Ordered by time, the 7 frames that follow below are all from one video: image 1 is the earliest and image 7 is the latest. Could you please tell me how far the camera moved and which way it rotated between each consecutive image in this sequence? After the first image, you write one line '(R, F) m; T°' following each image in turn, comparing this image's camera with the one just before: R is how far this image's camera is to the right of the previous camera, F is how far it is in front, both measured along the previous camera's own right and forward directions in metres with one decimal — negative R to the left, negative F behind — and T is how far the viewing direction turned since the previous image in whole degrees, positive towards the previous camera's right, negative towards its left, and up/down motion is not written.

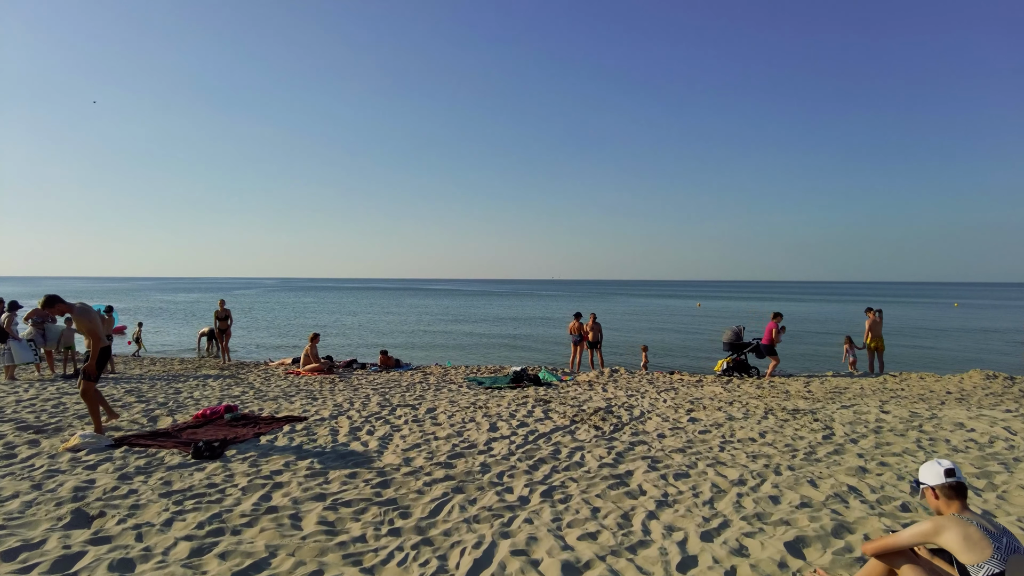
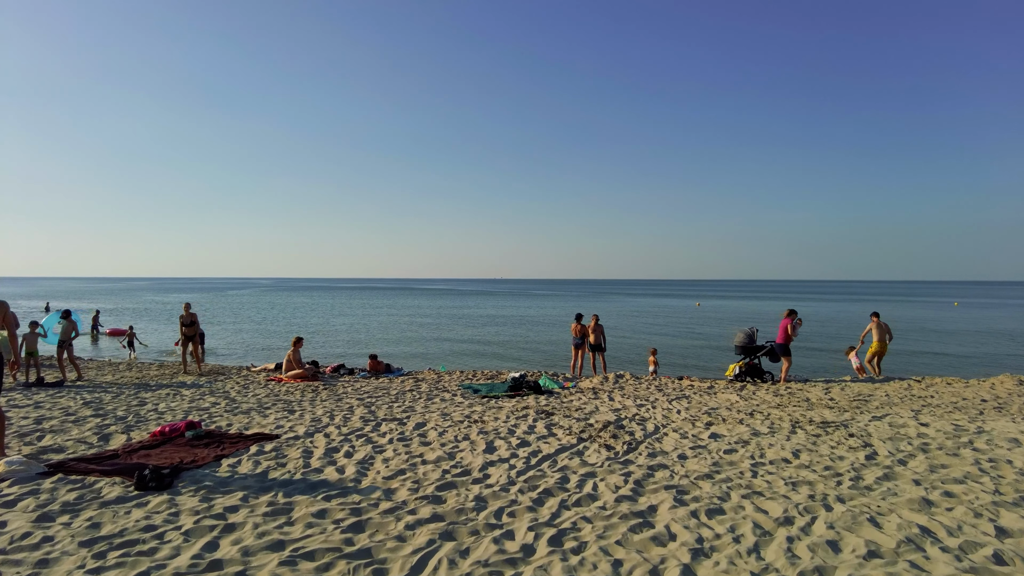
(0.0, +0.9) m; 0°
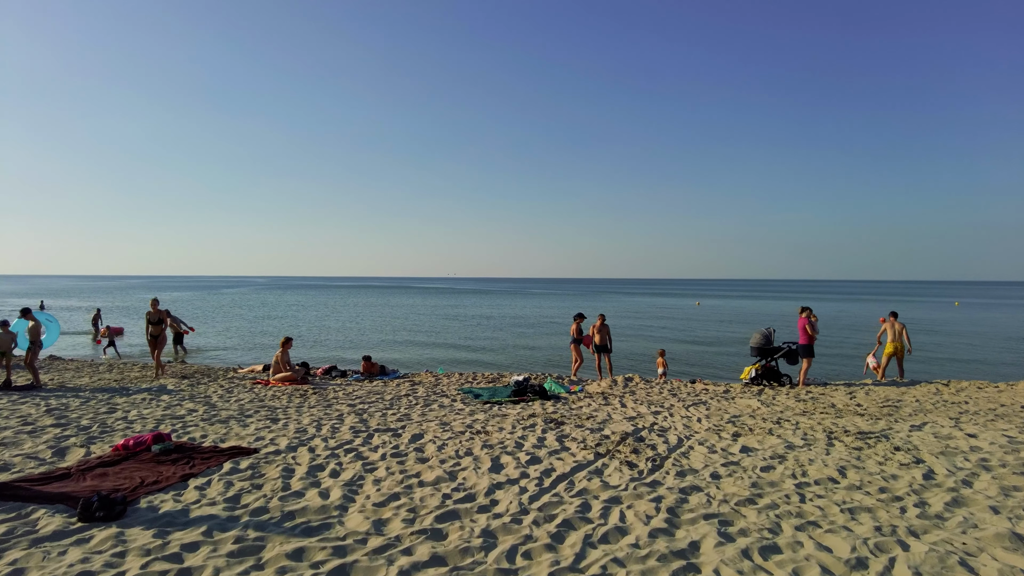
(-0.1, +0.8) m; 0°
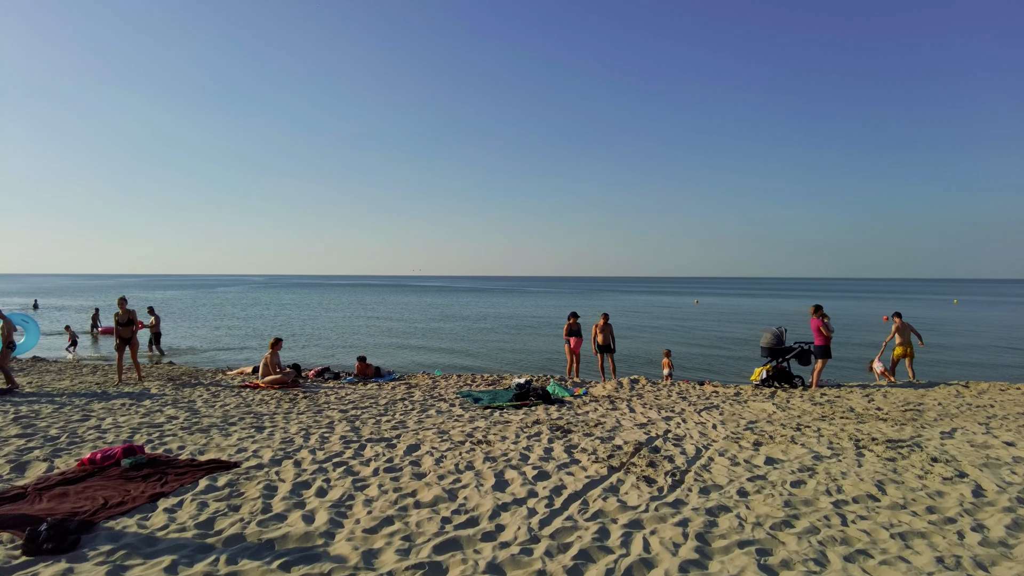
(-0.1, +0.5) m; 0°
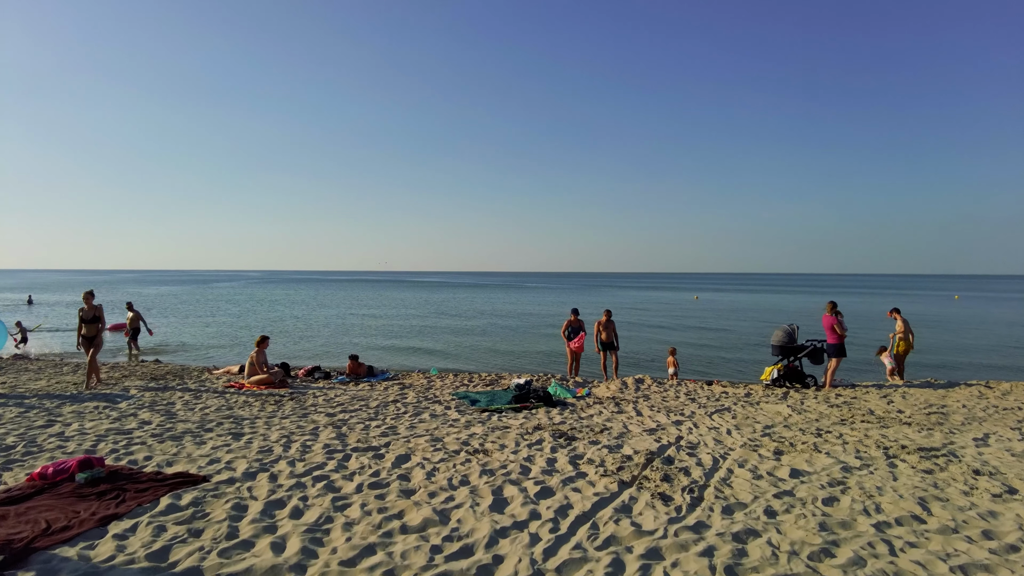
(0.0, +0.6) m; 0°
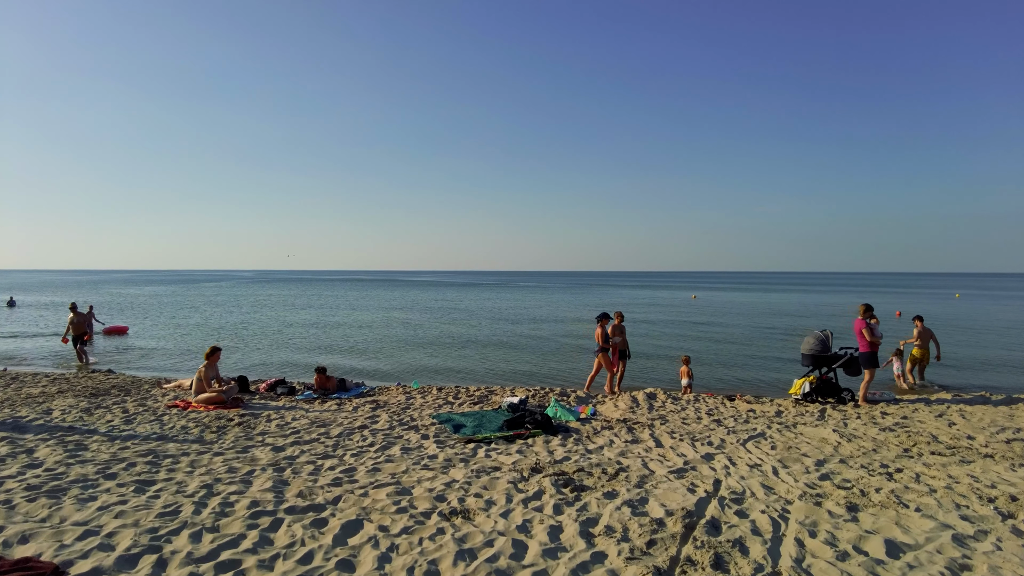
(0.0, +1.5) m; +1°
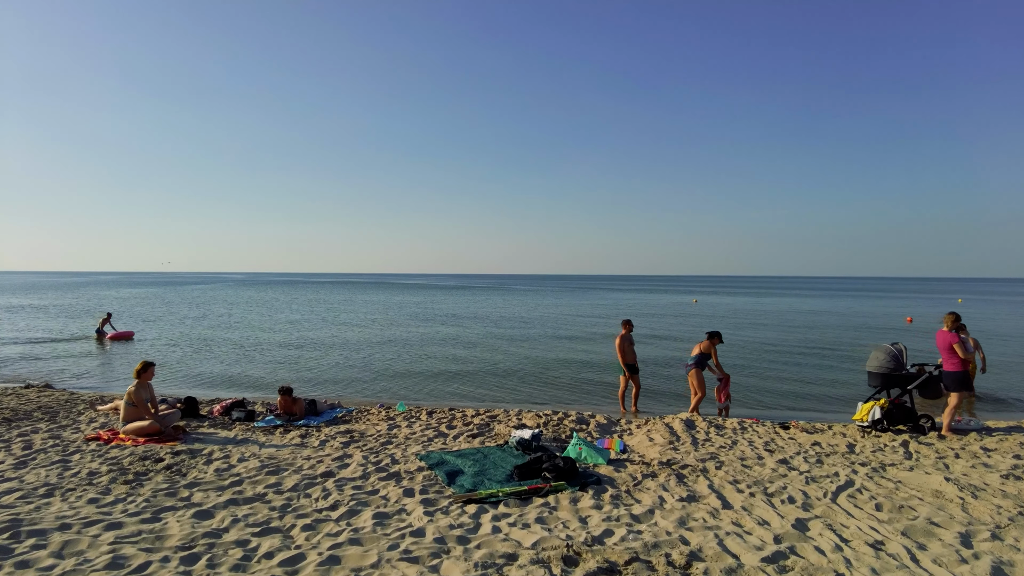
(-0.2, +1.8) m; +1°
